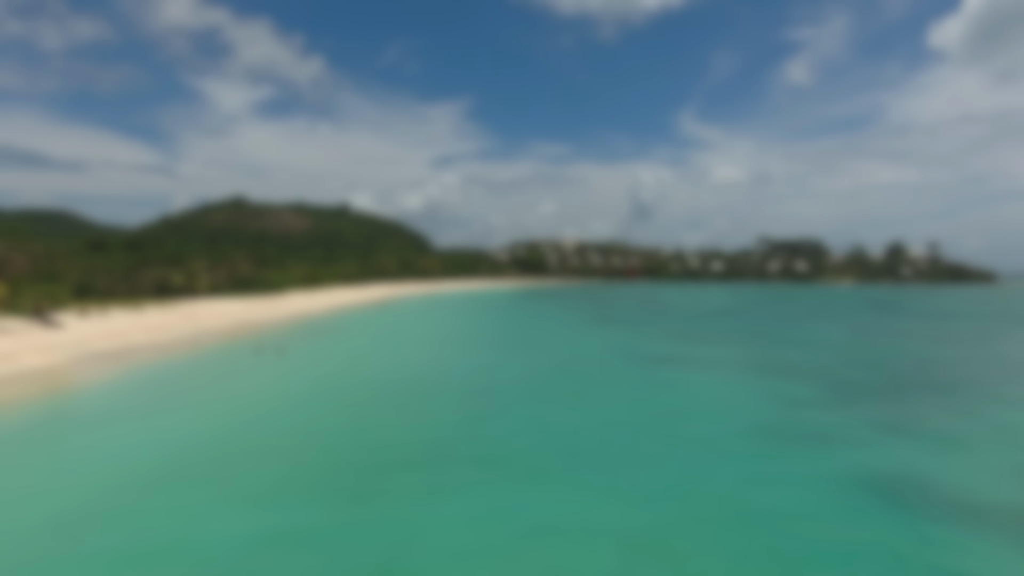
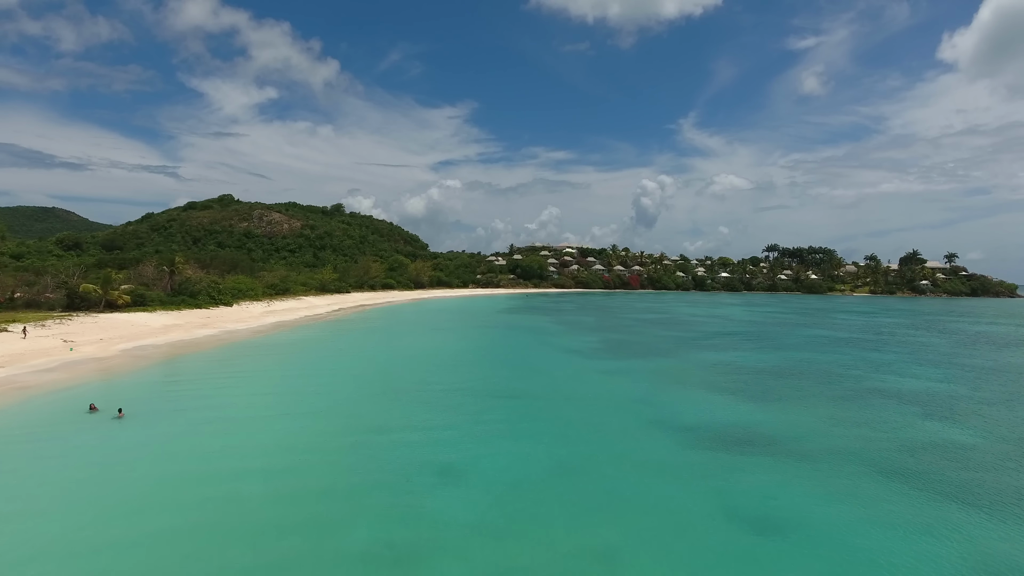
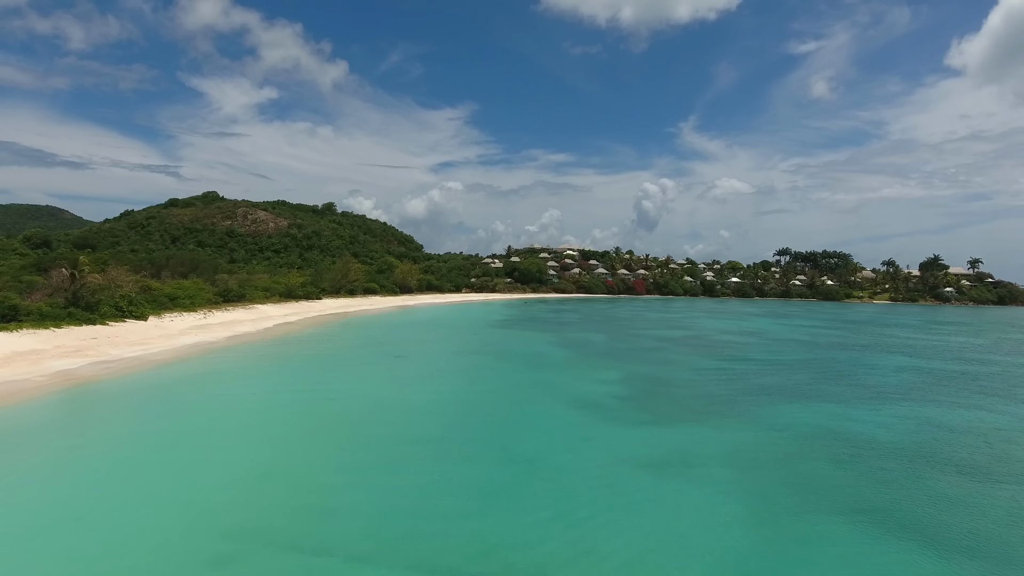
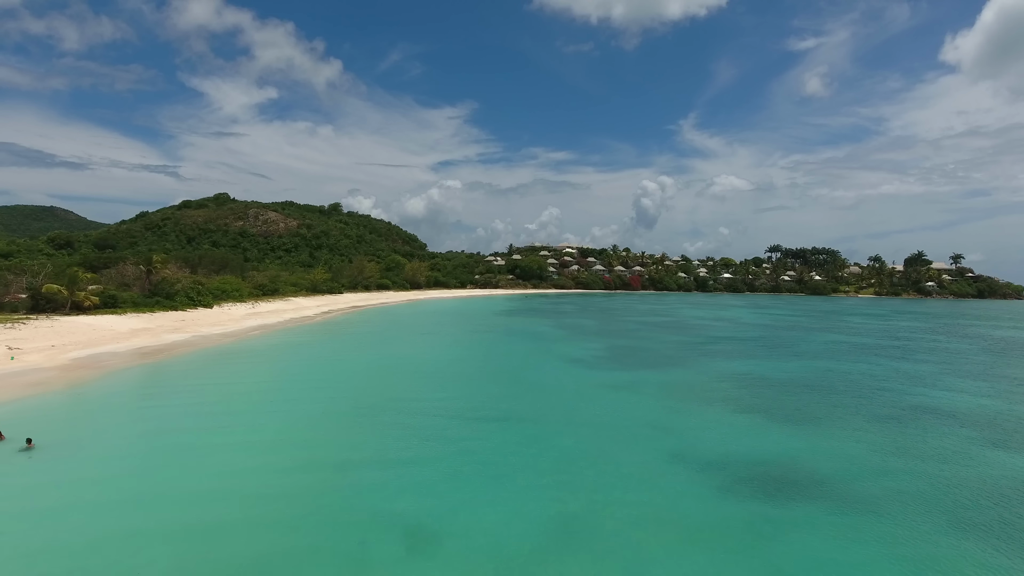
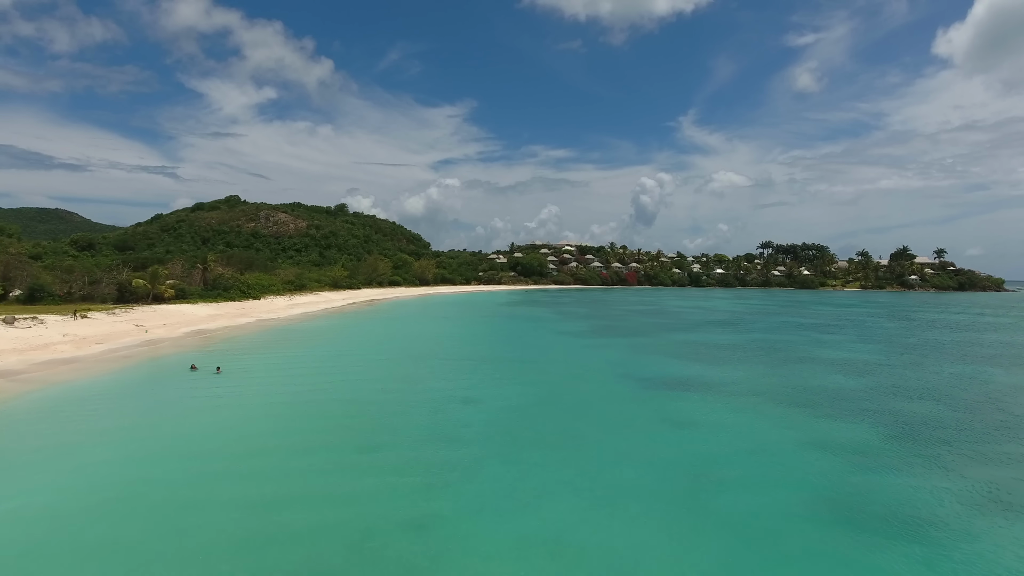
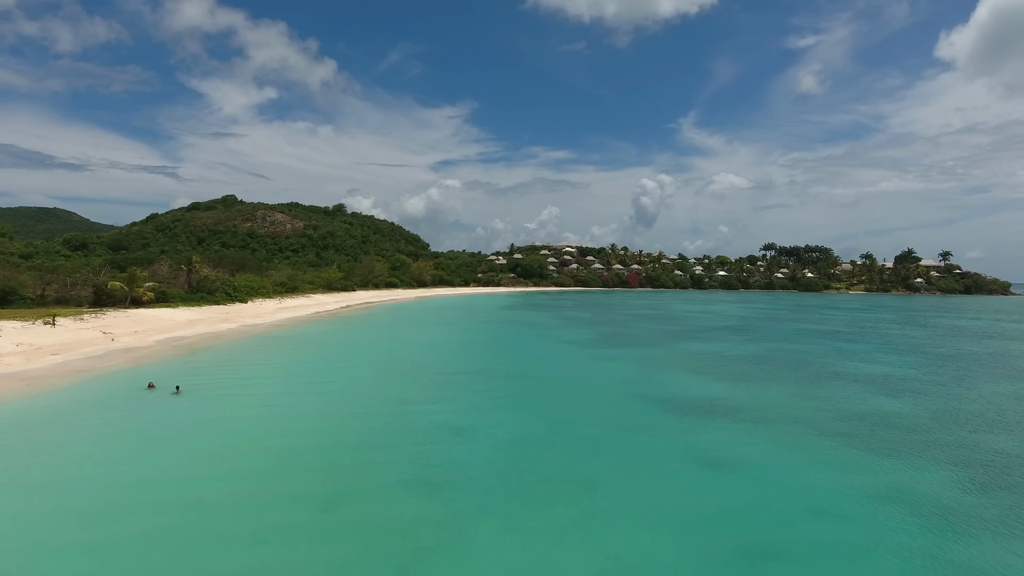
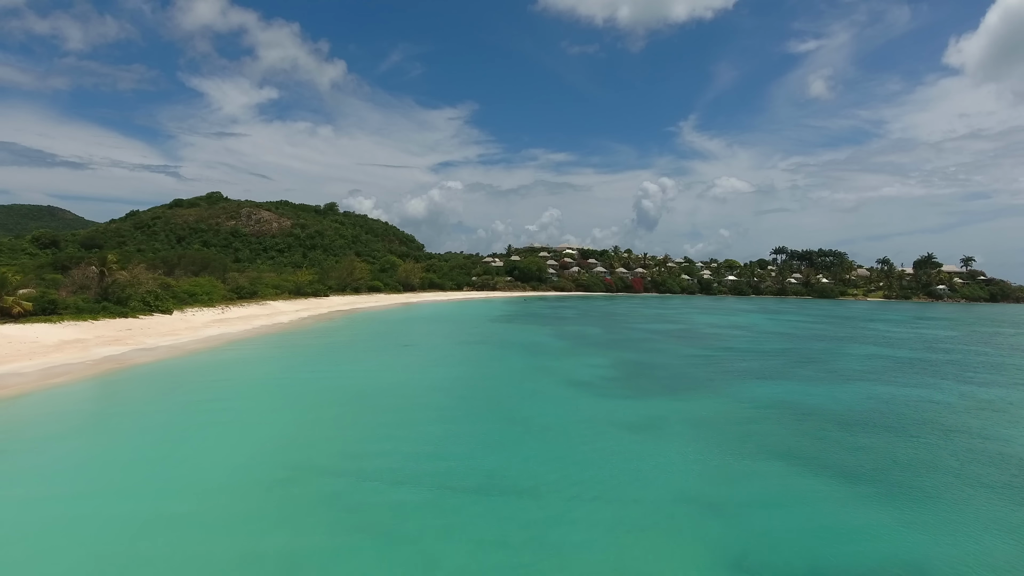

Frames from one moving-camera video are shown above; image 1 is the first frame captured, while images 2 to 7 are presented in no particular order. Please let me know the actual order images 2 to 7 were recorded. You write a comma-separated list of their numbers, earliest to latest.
5, 6, 2, 4, 7, 3
